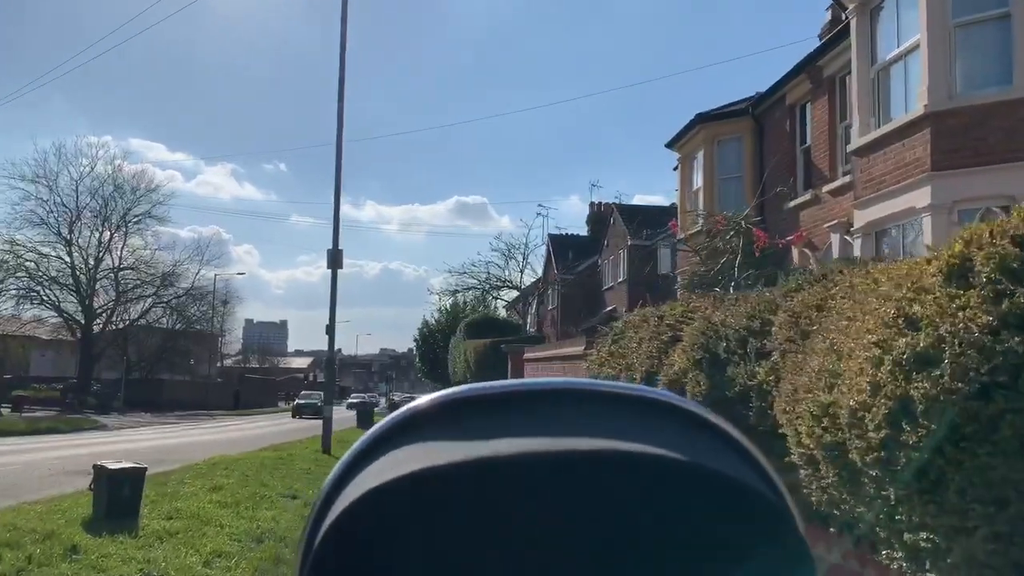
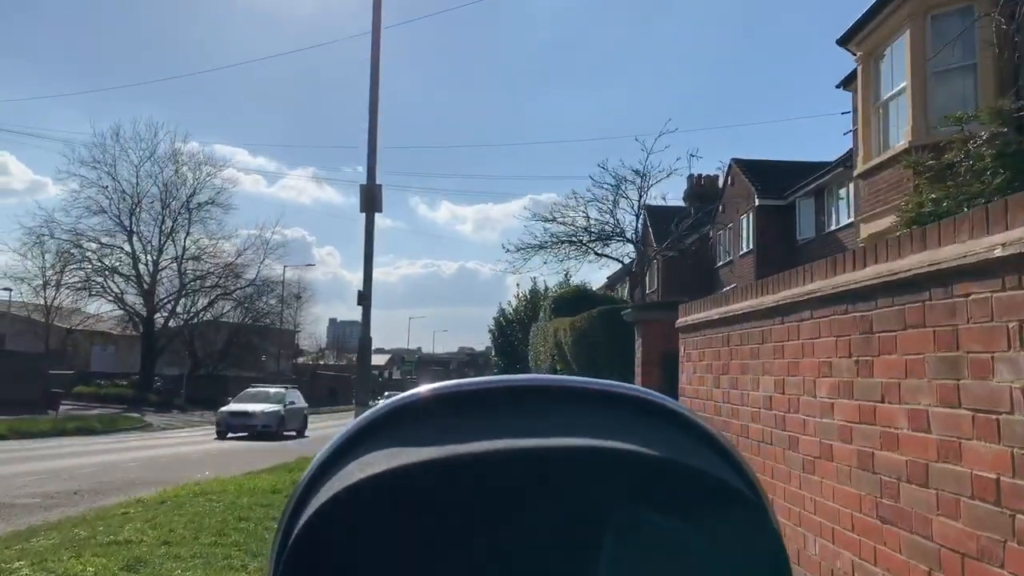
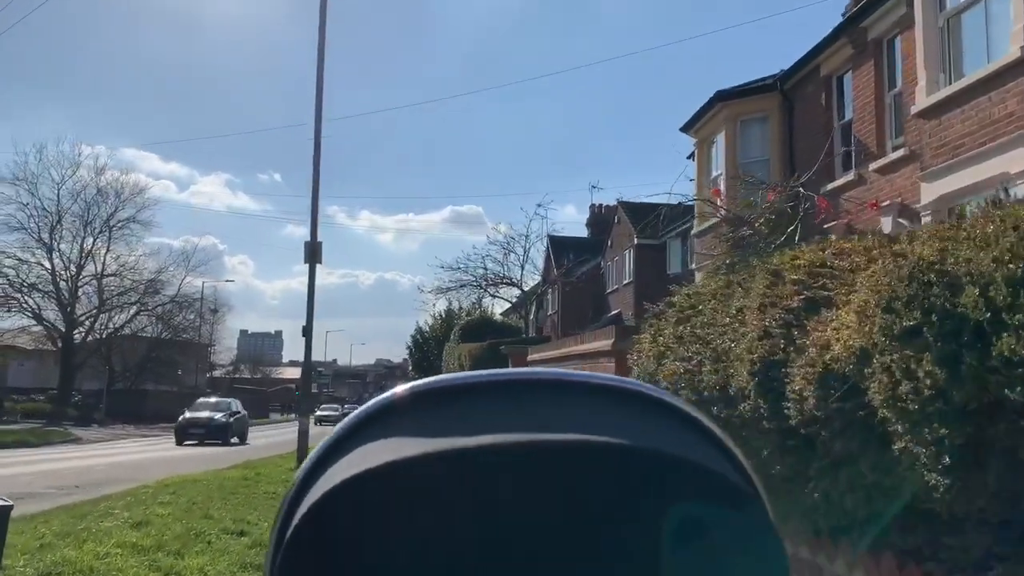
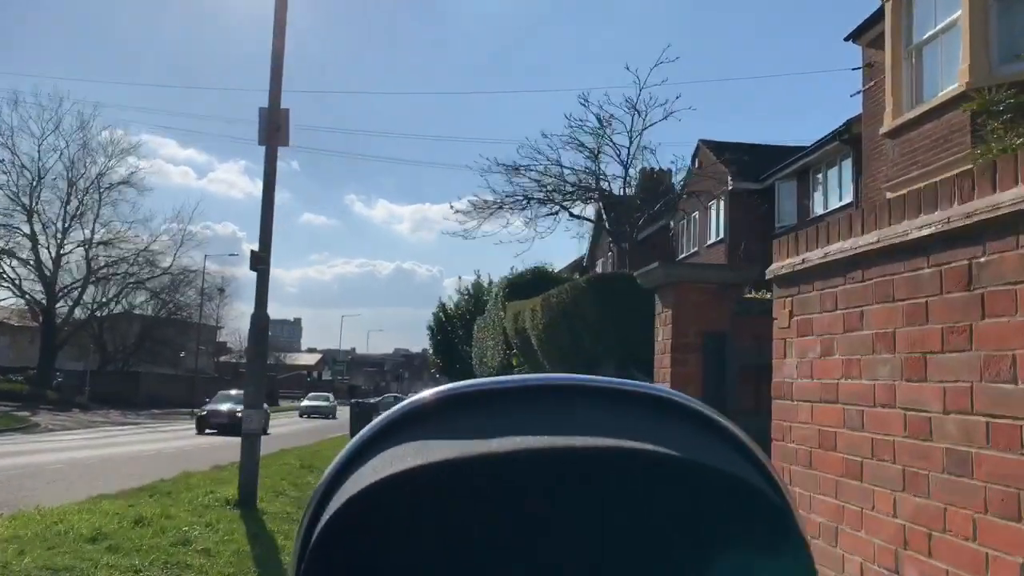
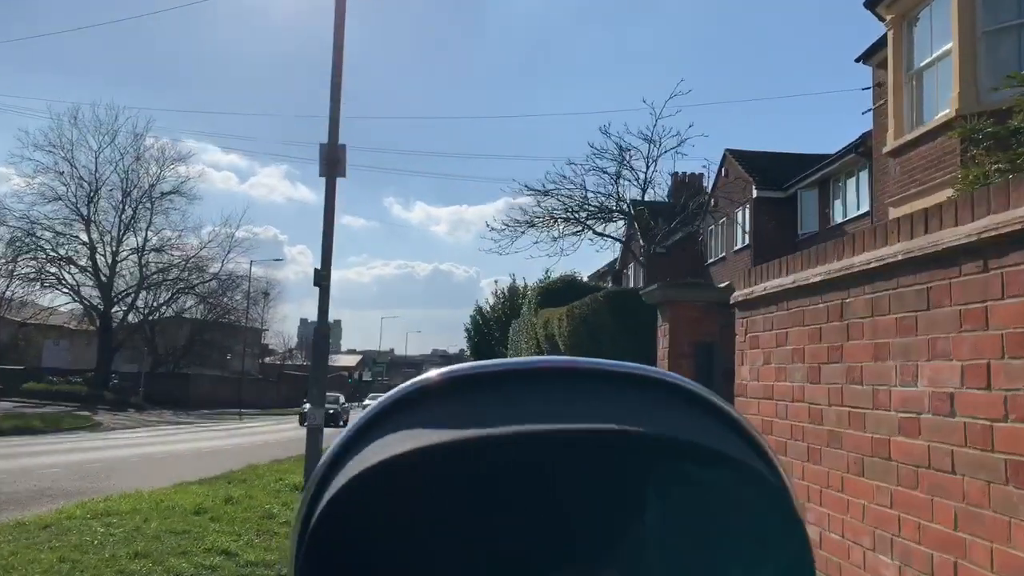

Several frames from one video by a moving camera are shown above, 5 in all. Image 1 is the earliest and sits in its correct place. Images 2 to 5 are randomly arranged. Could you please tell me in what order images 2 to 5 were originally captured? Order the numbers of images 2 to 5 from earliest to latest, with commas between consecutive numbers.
3, 2, 5, 4
